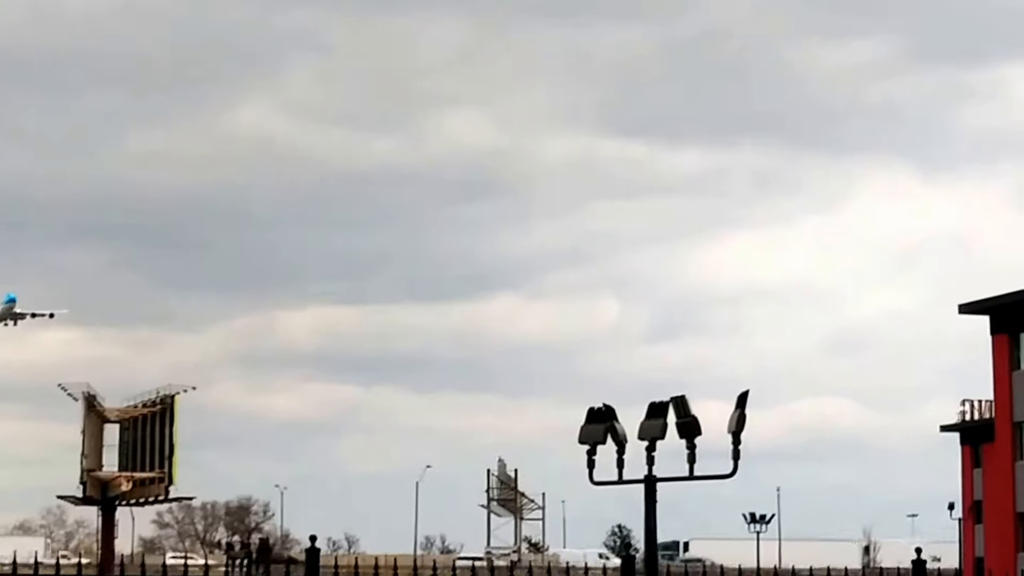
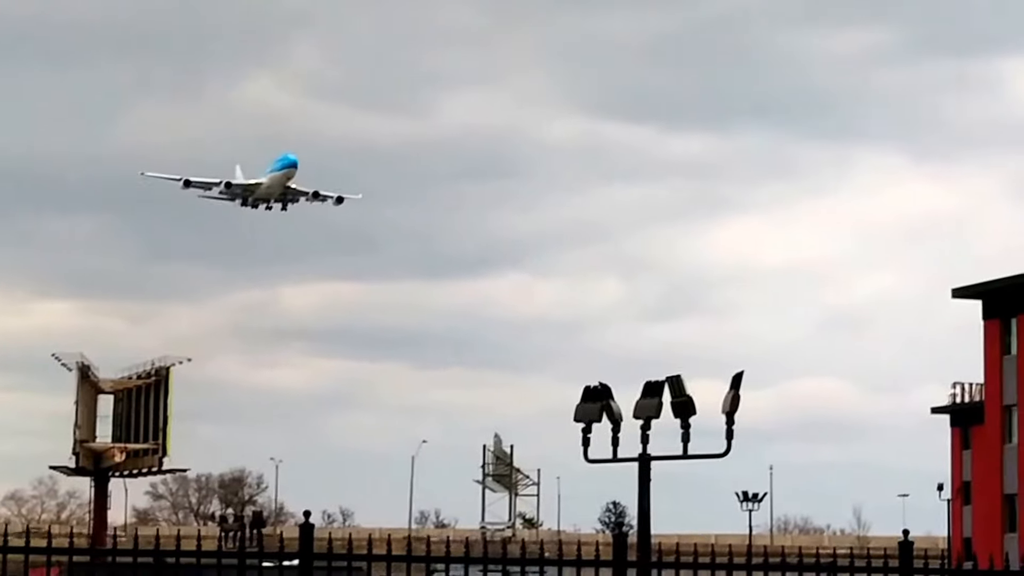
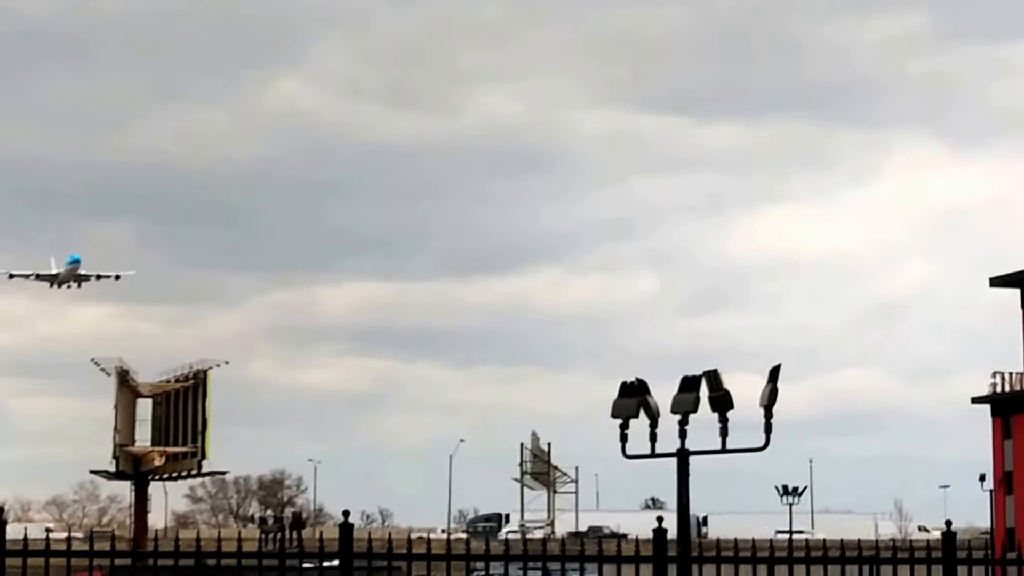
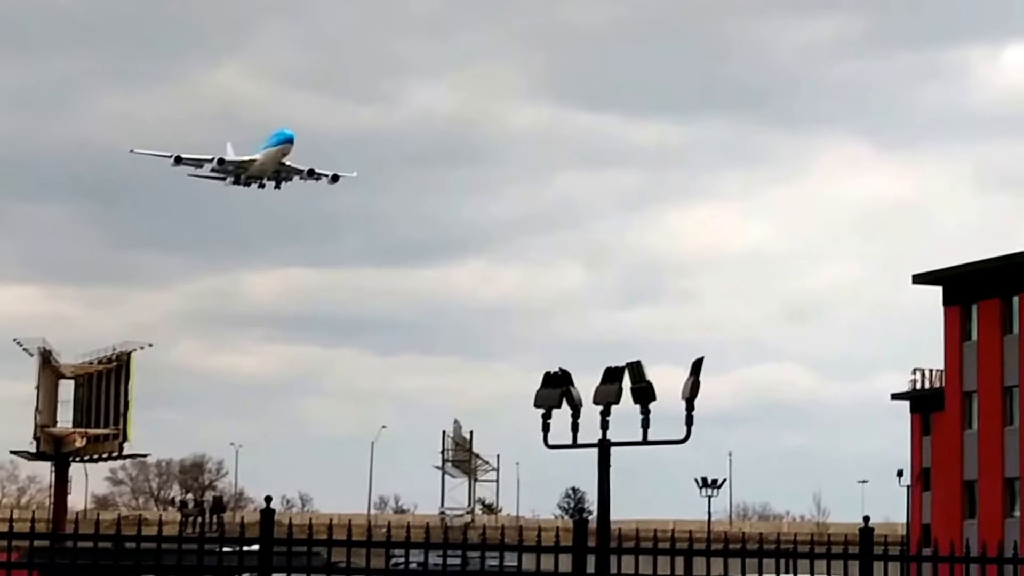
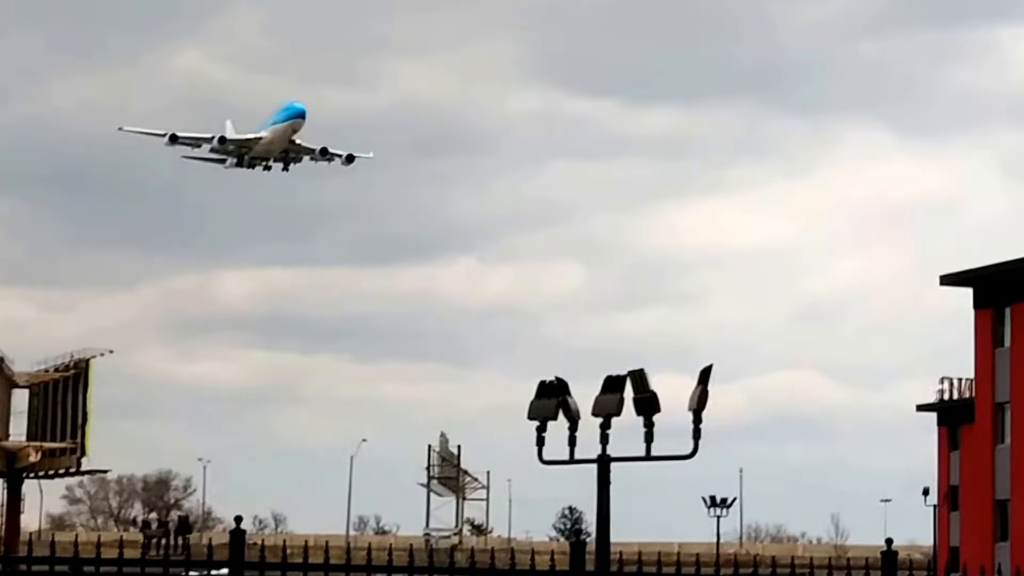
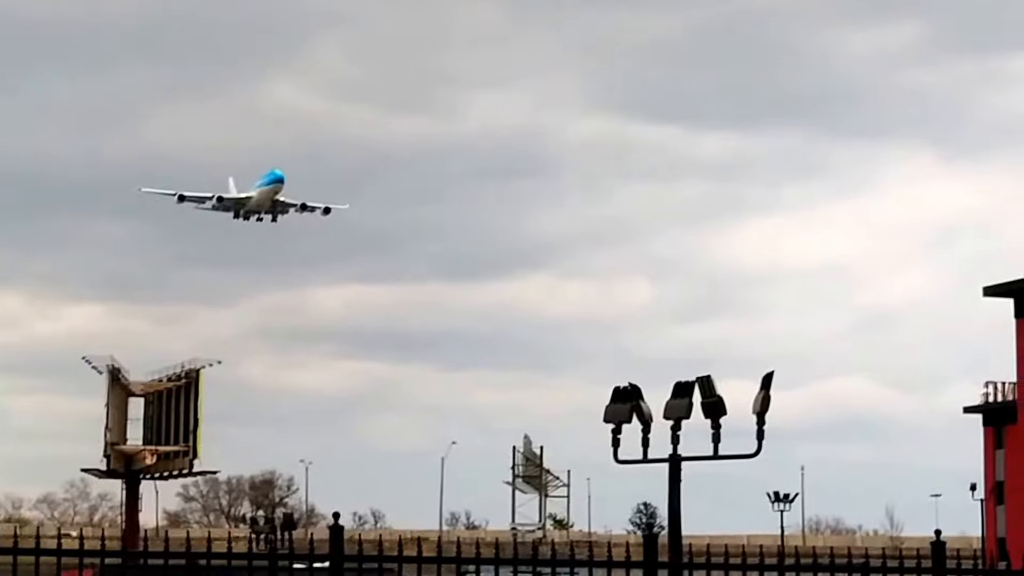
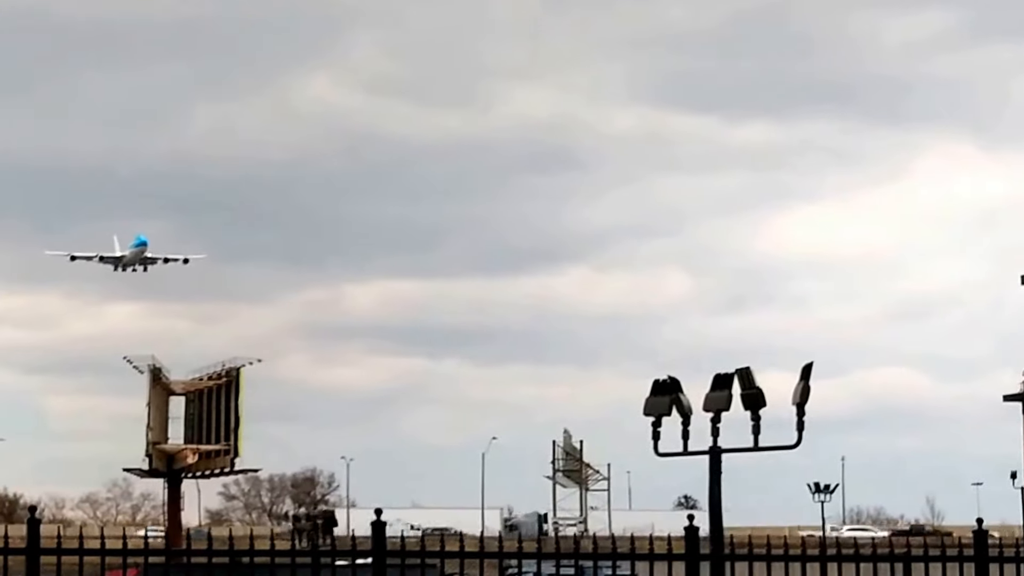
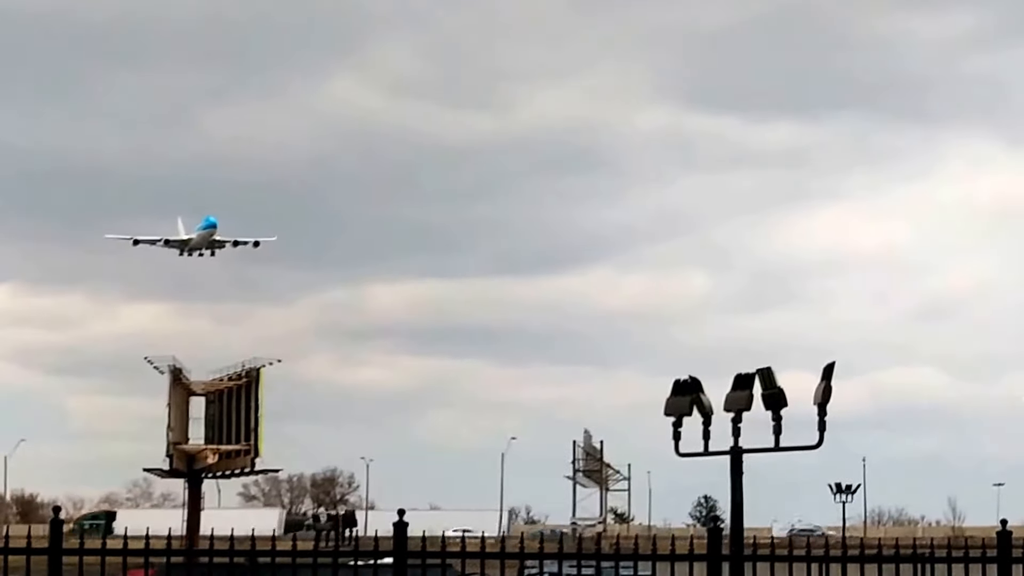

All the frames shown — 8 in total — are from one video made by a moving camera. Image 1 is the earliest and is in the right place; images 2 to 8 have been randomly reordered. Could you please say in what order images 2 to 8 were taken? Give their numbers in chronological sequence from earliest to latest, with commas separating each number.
3, 7, 8, 6, 2, 4, 5
